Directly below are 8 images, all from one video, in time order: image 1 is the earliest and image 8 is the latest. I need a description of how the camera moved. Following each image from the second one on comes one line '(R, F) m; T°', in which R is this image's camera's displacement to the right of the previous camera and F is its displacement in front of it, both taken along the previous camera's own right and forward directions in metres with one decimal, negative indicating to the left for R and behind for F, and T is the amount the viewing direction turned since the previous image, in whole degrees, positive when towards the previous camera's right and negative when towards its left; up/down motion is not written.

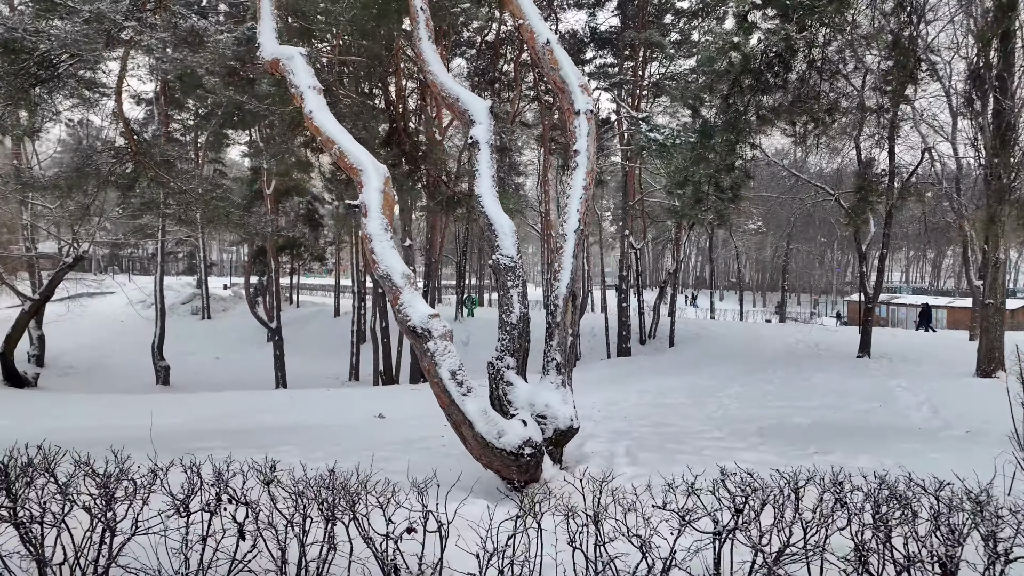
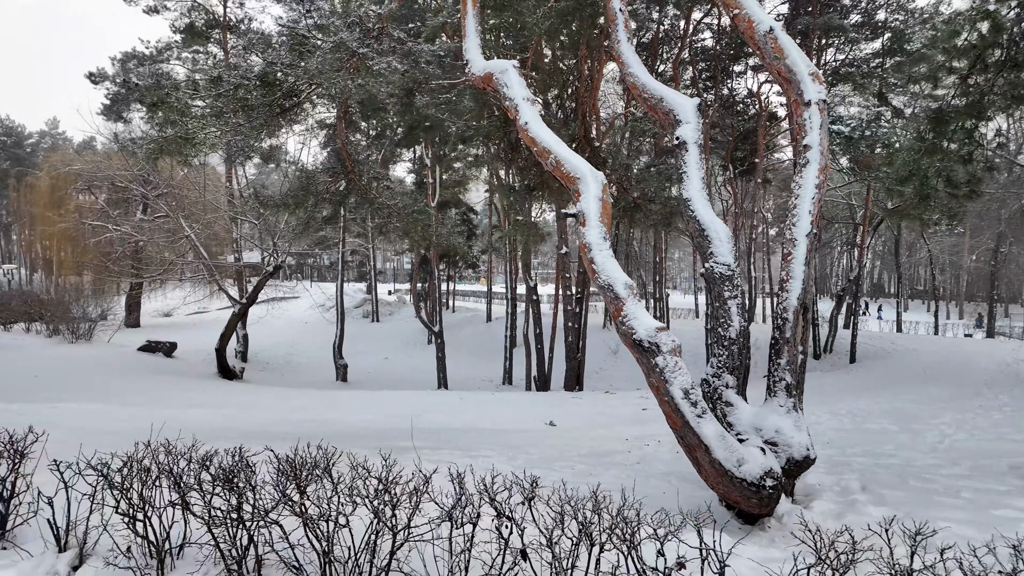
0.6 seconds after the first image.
(-0.4, +0.1) m; -14°
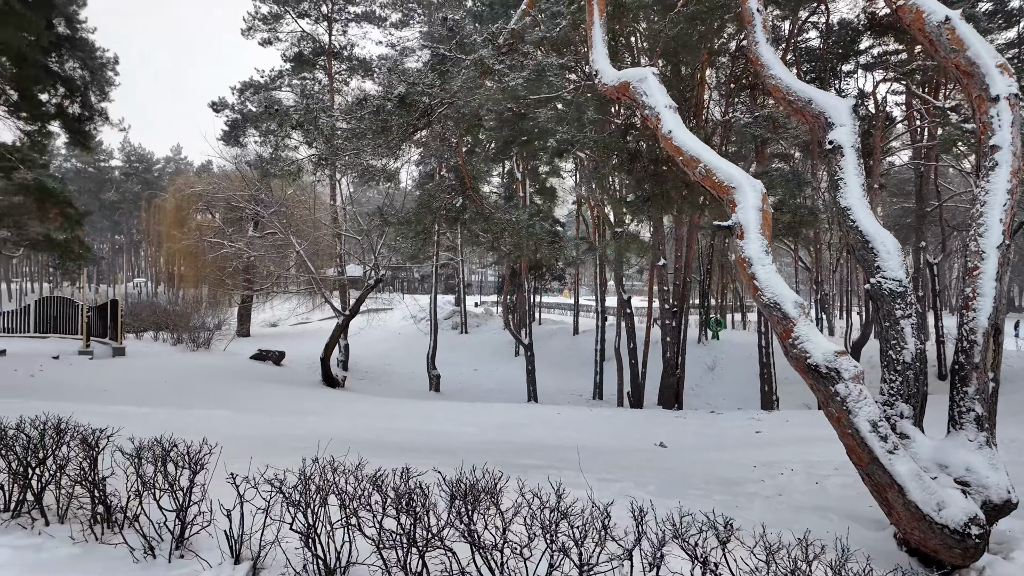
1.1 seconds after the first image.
(-0.3, +0.1) m; -8°
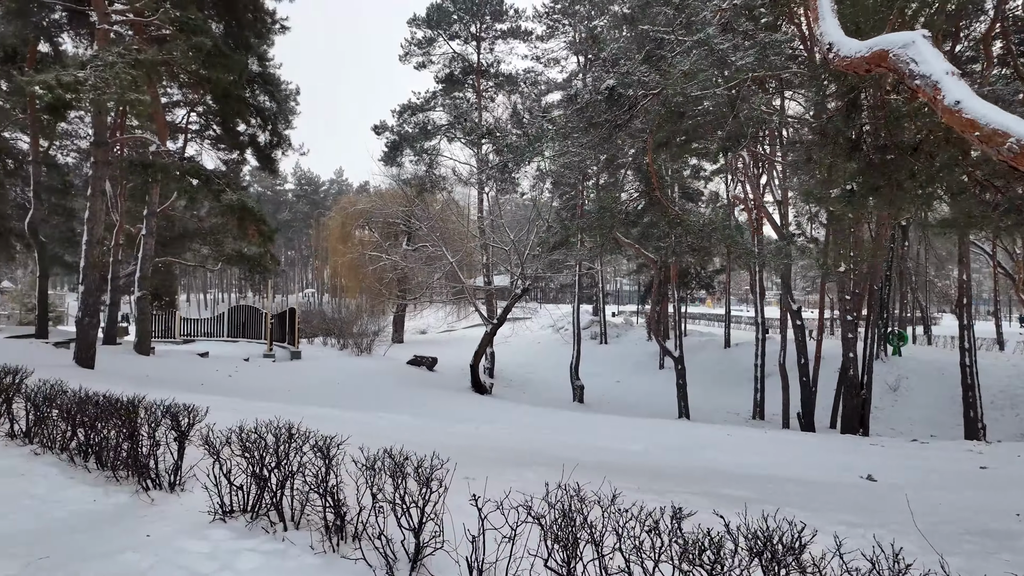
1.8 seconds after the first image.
(-0.4, +0.2) m; -13°
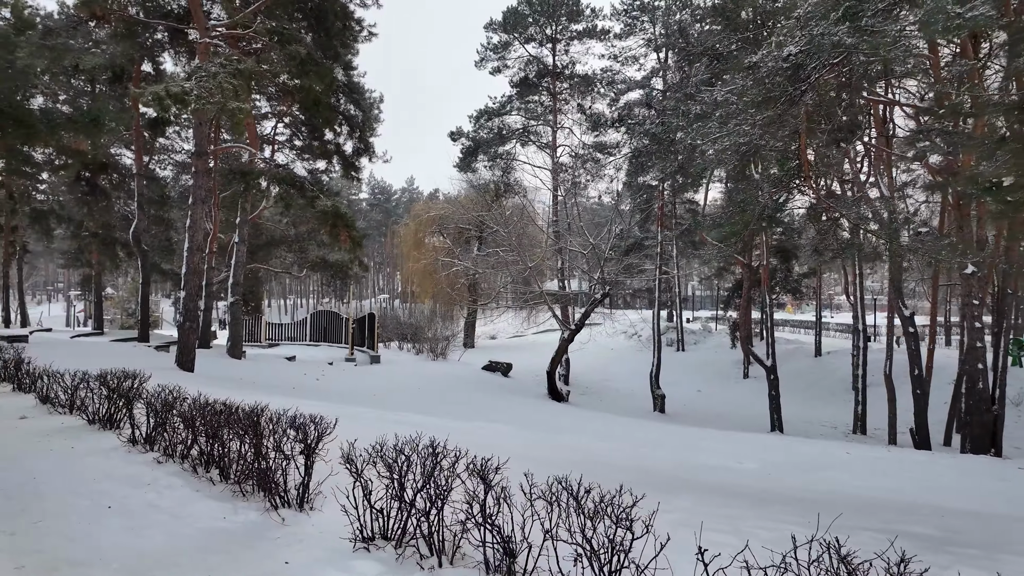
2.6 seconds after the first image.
(-0.4, +0.3) m; -6°
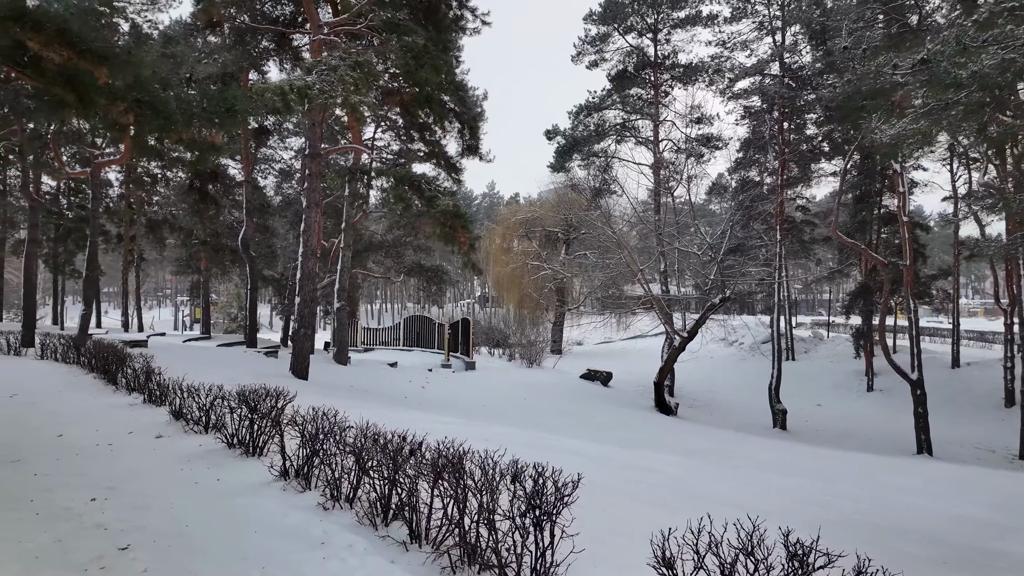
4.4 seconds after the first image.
(-0.8, +0.8) m; -7°
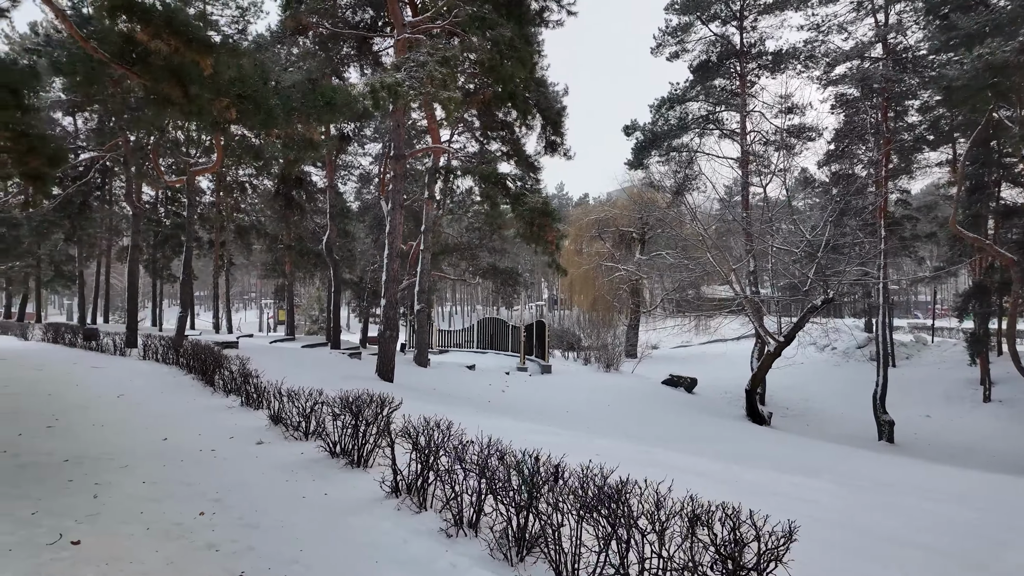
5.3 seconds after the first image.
(-0.3, +0.4) m; -6°
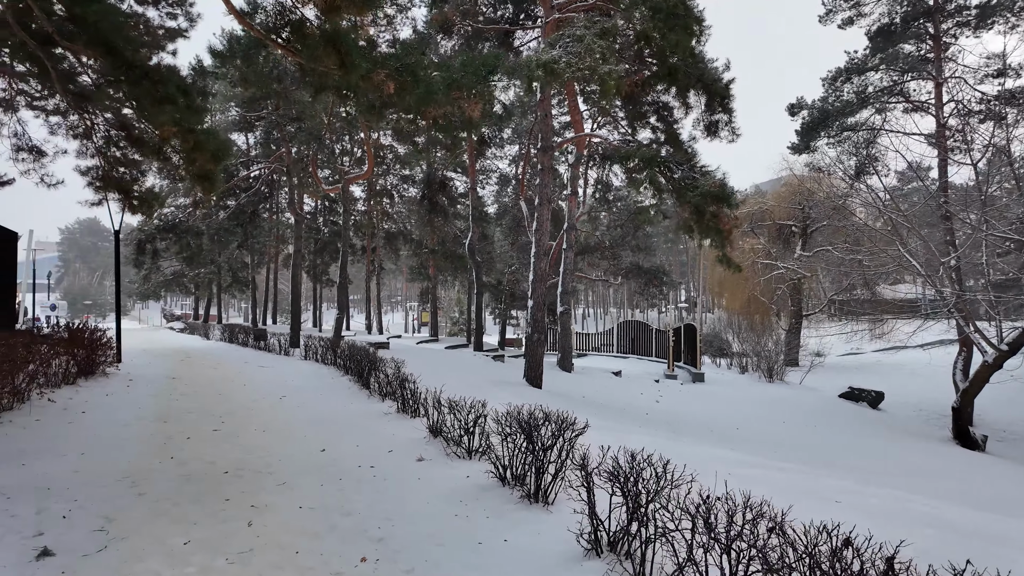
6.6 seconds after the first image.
(-0.4, +0.7) m; -13°
